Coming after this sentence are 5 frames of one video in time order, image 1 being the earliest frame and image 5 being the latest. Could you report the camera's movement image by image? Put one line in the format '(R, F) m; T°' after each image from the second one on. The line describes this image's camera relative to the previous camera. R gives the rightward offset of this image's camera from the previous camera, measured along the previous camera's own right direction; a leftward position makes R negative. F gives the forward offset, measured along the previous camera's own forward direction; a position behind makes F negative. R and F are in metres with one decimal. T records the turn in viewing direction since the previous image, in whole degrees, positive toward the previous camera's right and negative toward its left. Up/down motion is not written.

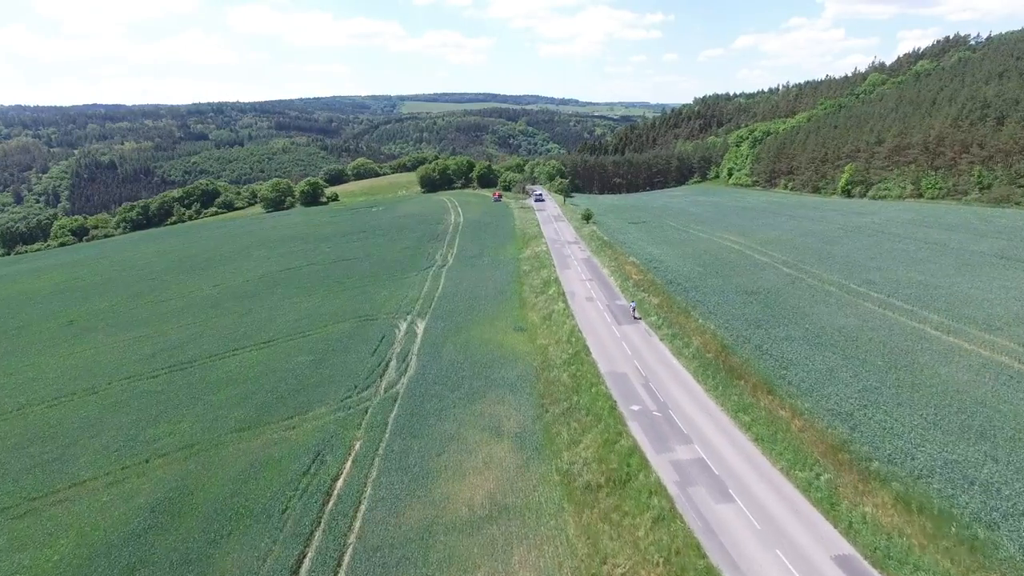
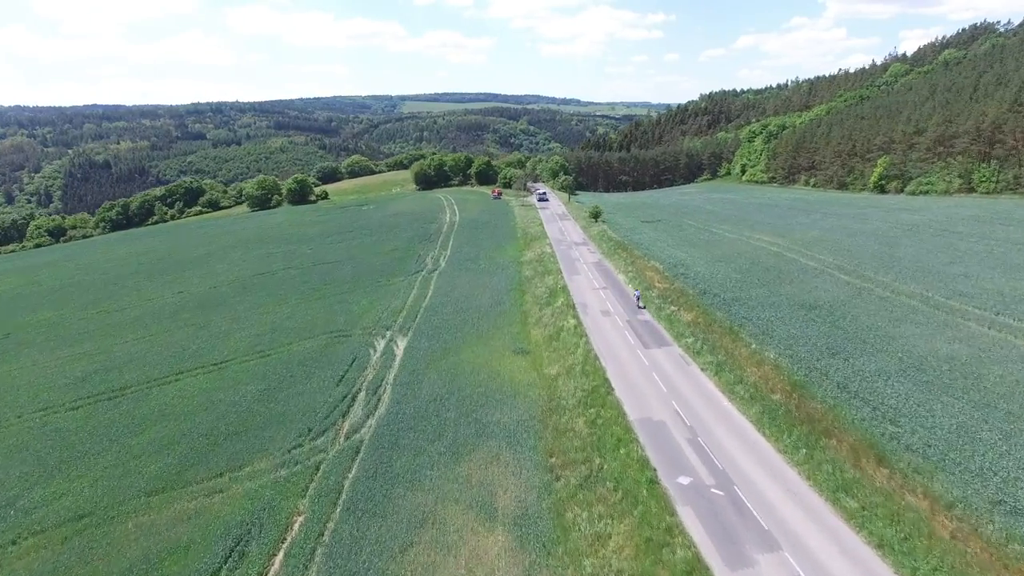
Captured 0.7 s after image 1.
(+0.2, +8.6) m; 0°
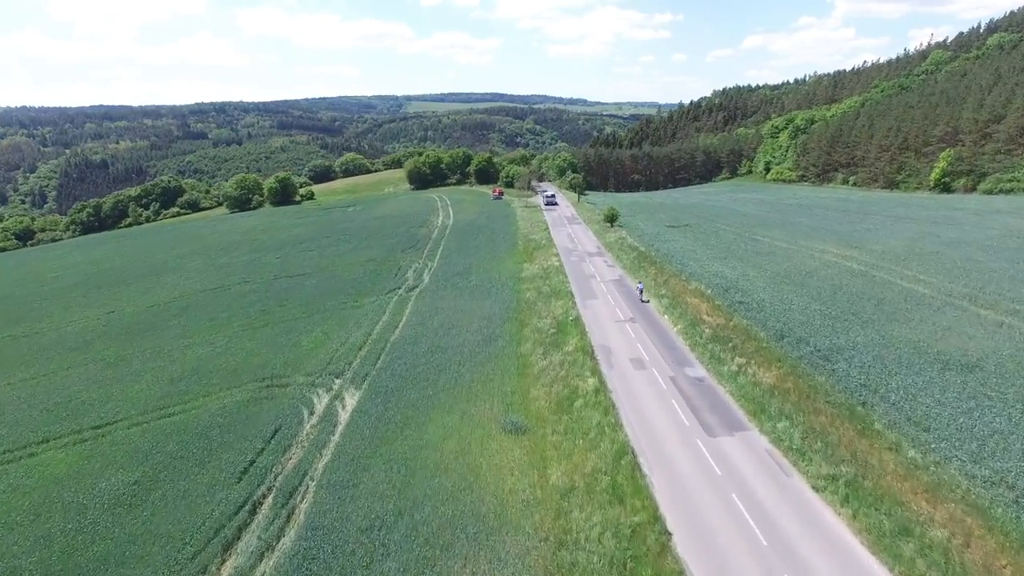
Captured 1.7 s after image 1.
(+0.7, +12.3) m; -1°
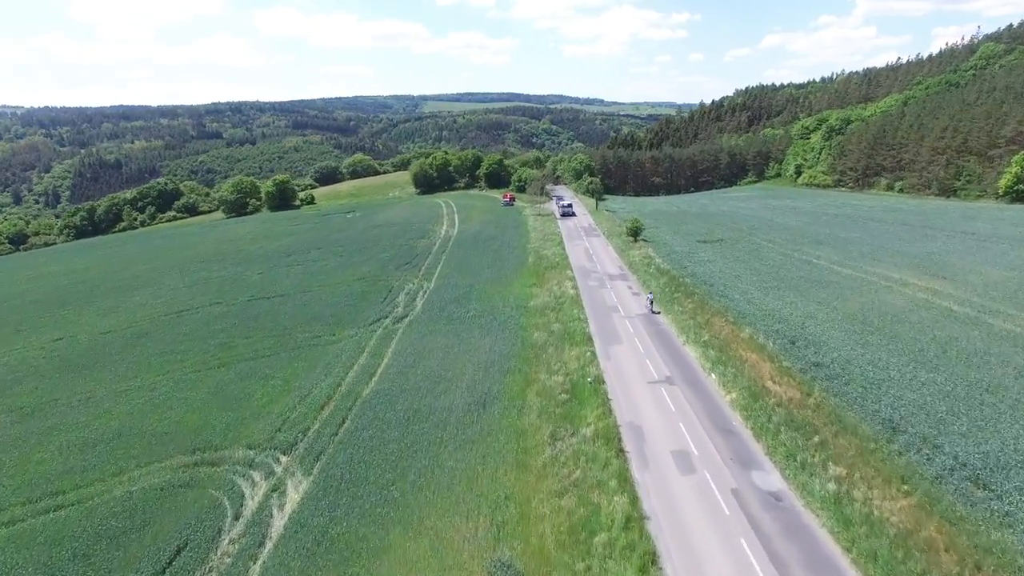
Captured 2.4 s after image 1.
(+0.6, +8.2) m; -1°
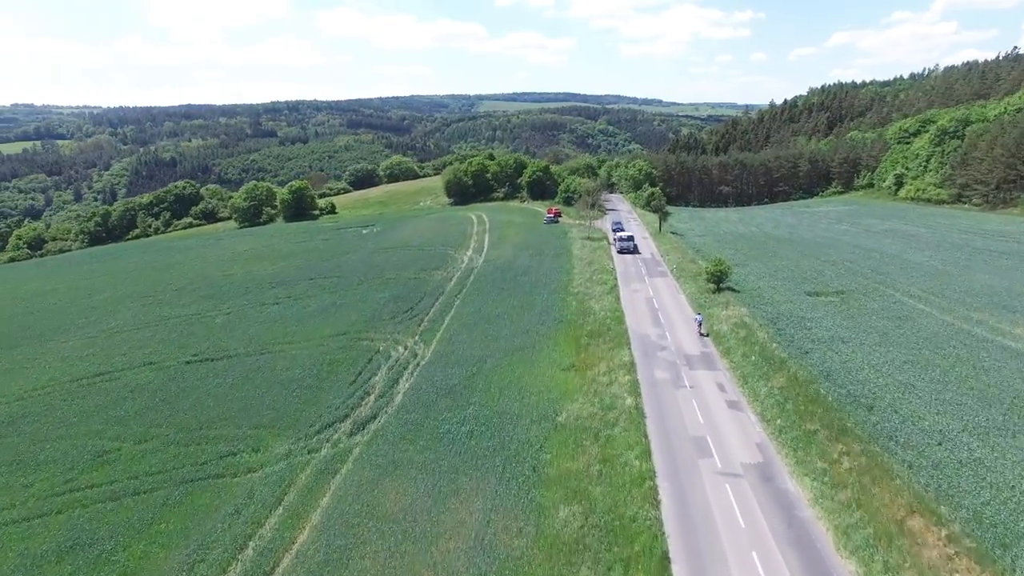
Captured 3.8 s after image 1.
(+1.2, +16.1) m; -5°
